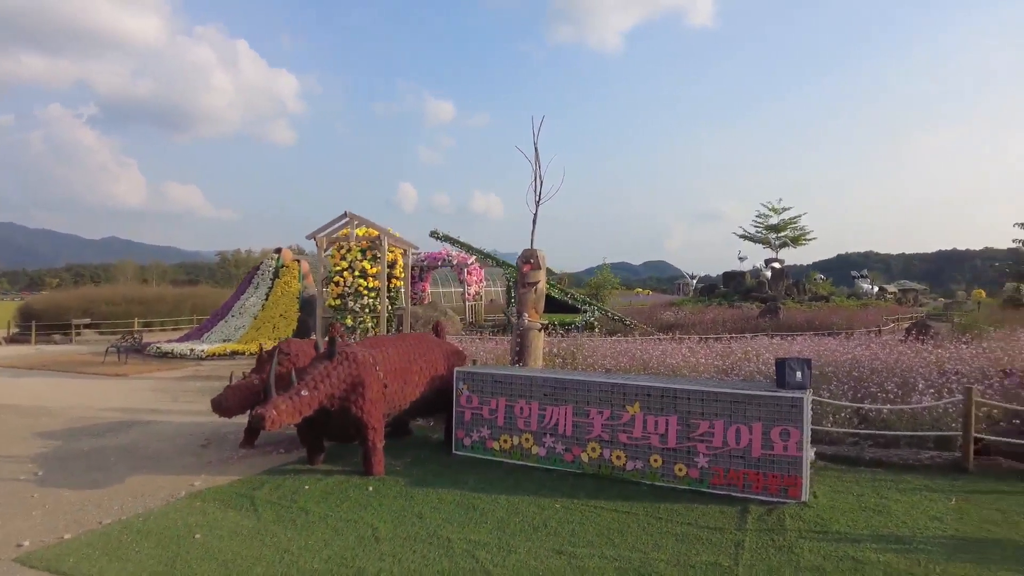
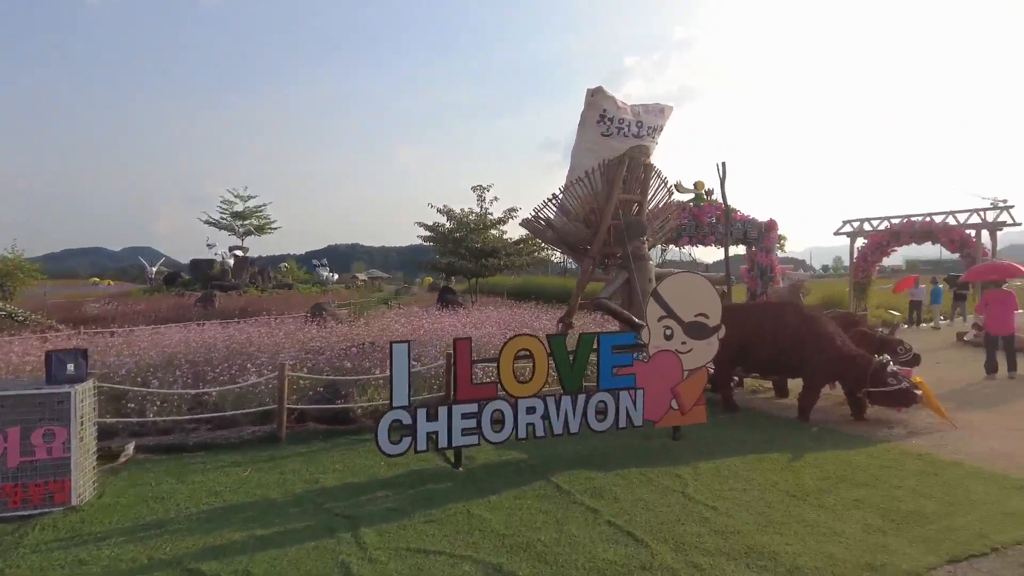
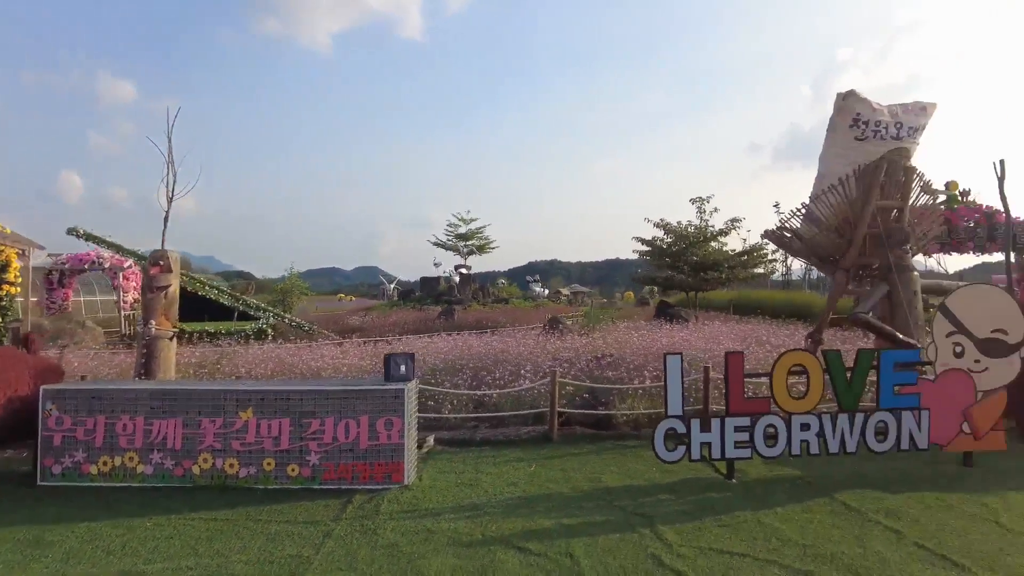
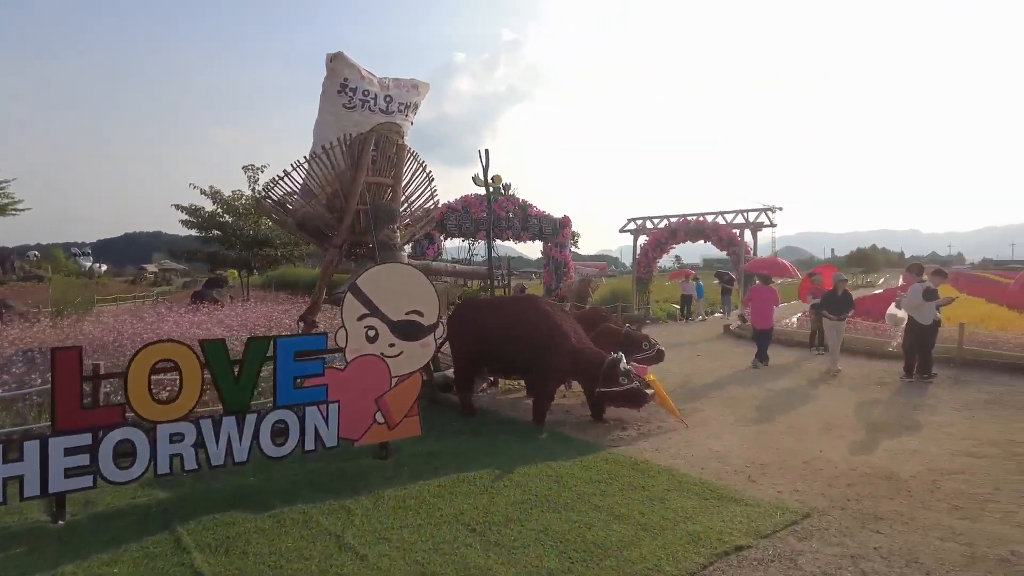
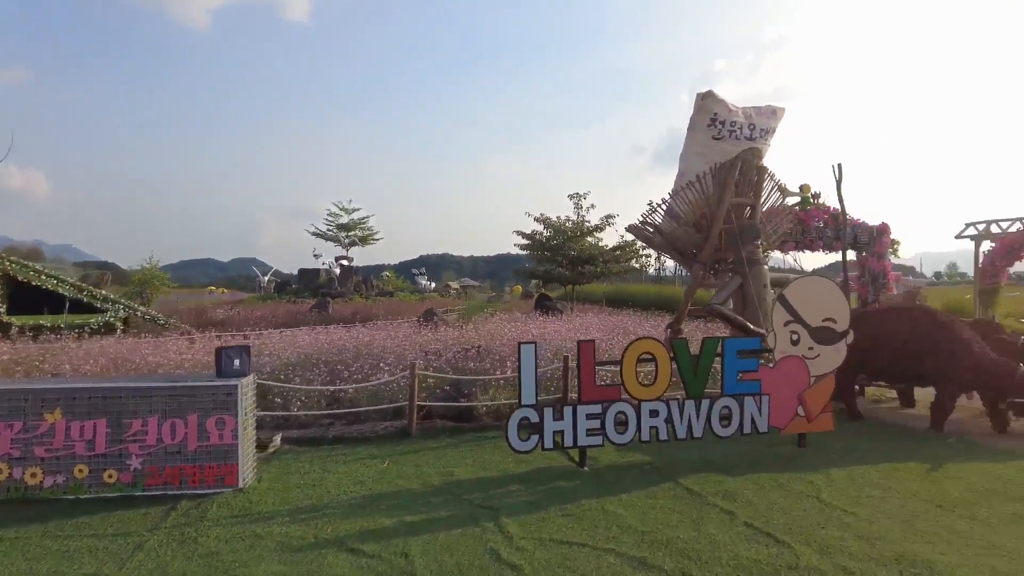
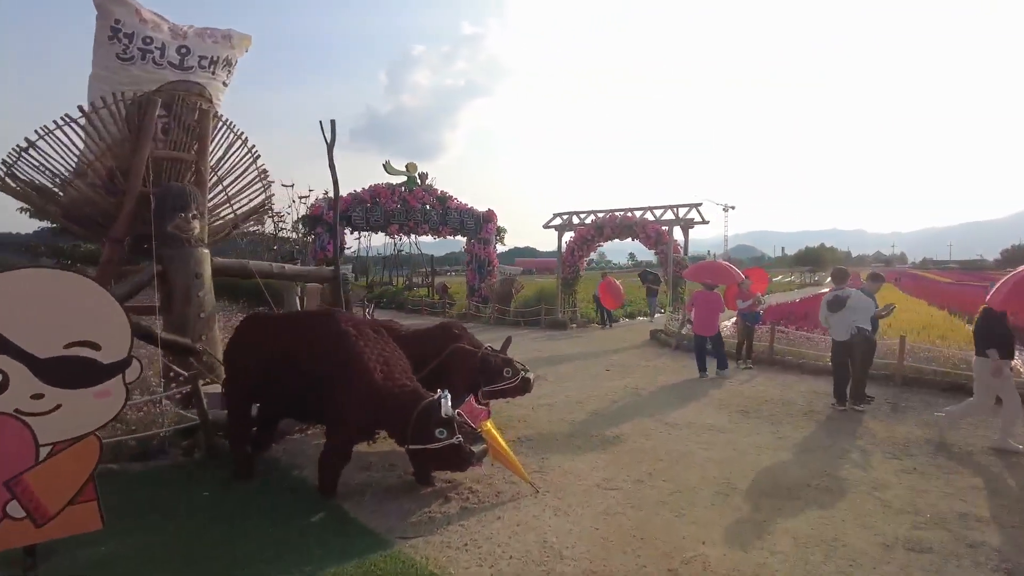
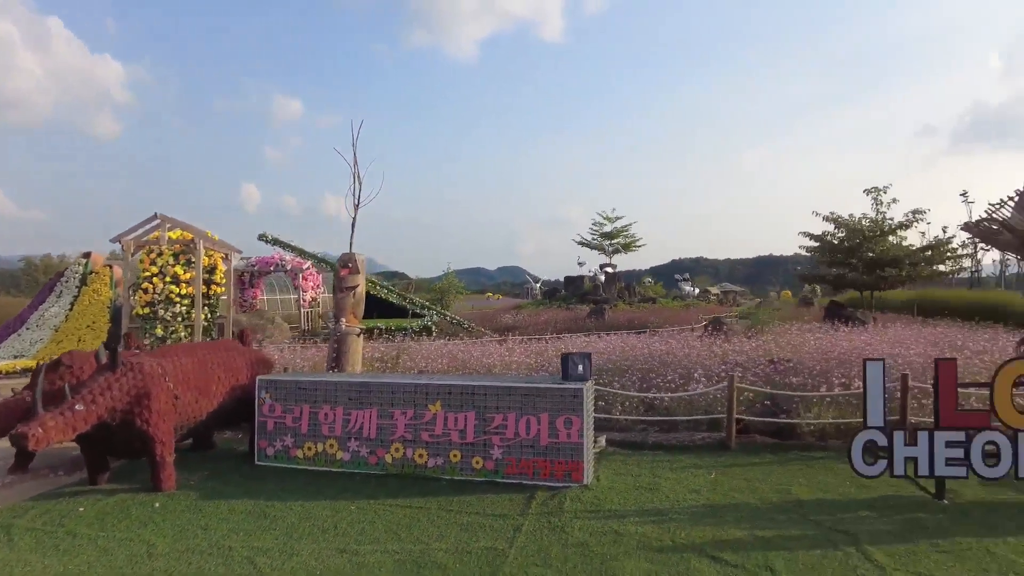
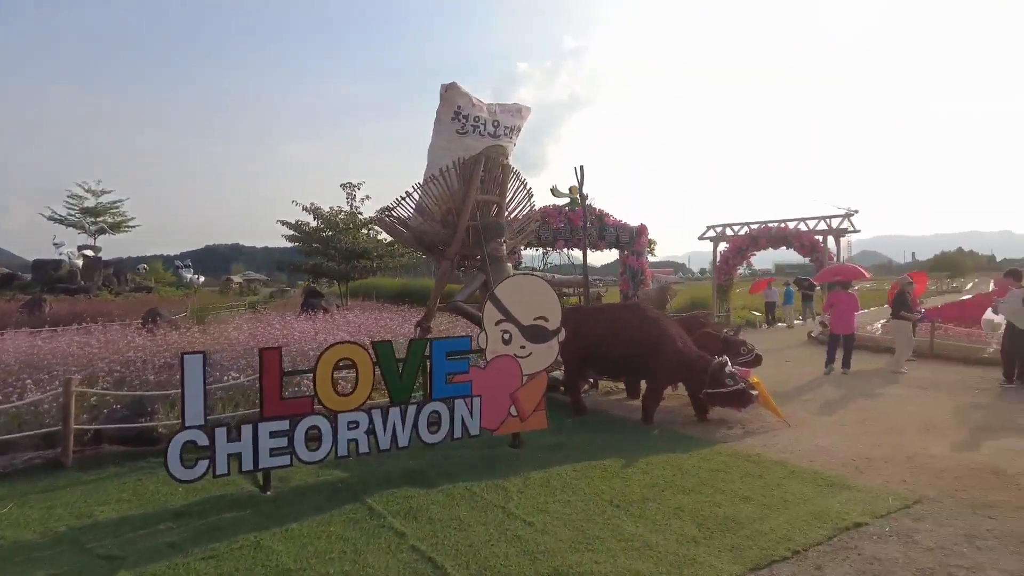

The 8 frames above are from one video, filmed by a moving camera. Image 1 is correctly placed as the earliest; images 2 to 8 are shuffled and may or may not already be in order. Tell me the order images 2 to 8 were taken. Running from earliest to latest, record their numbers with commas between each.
7, 3, 5, 2, 8, 4, 6
